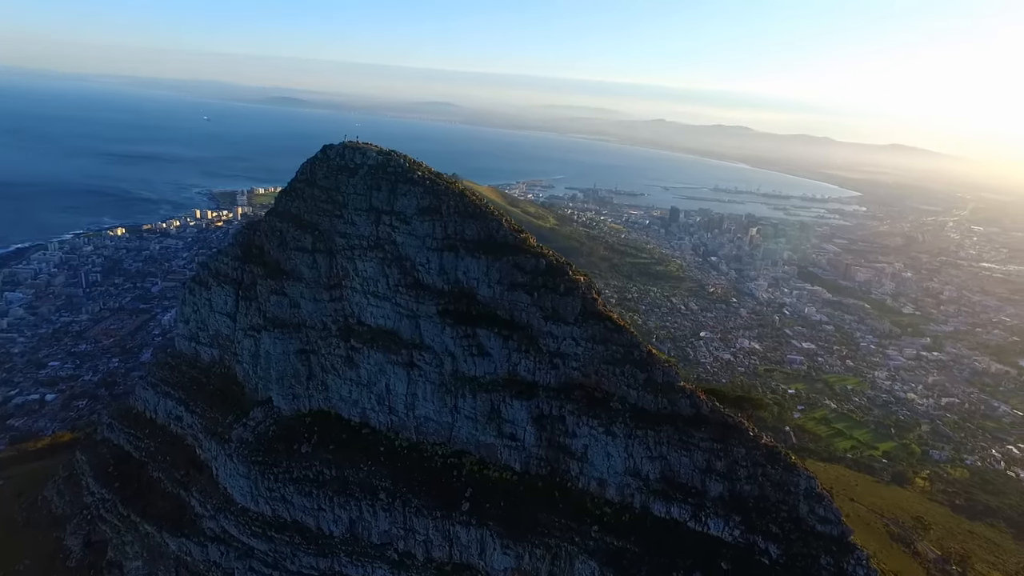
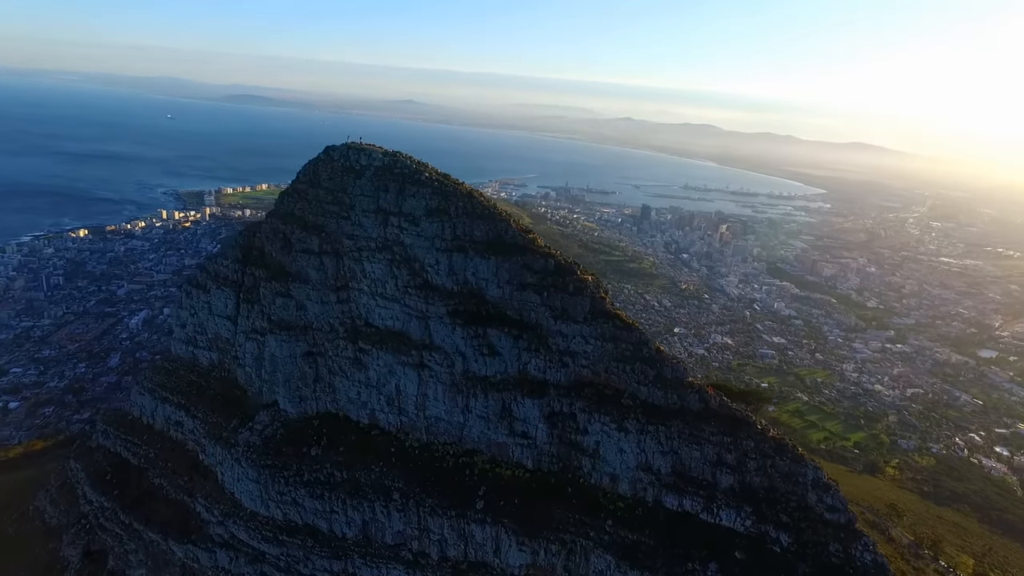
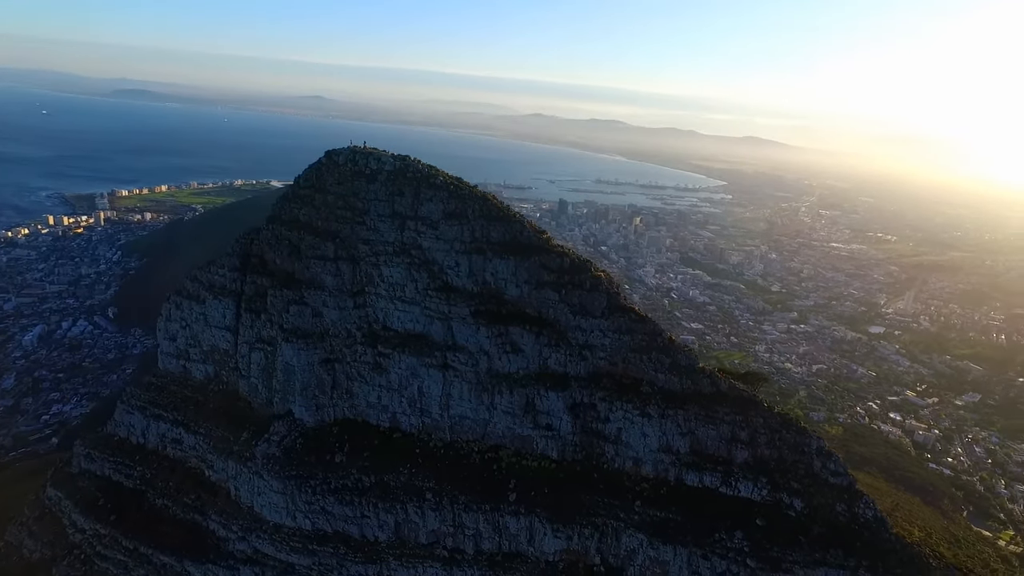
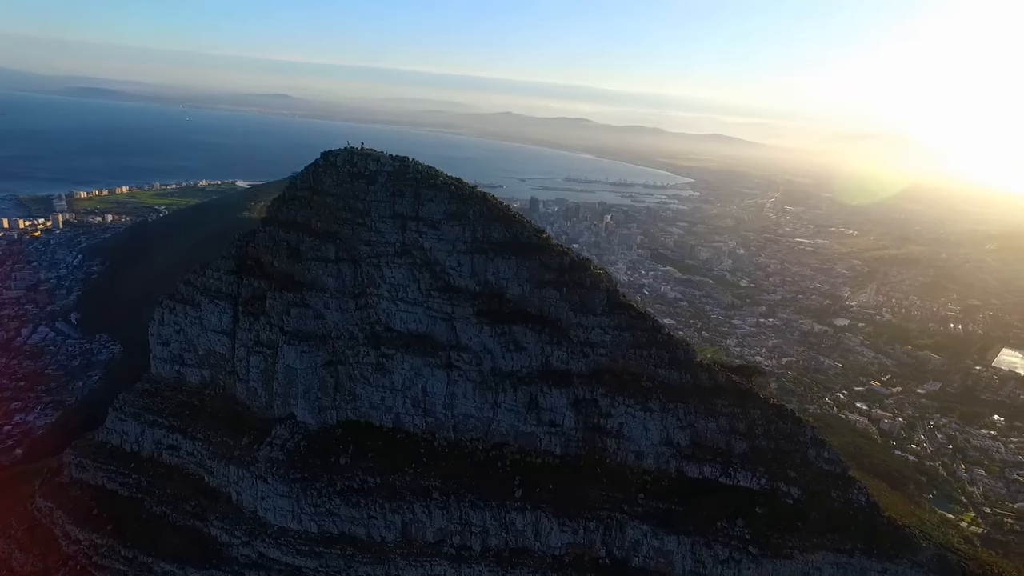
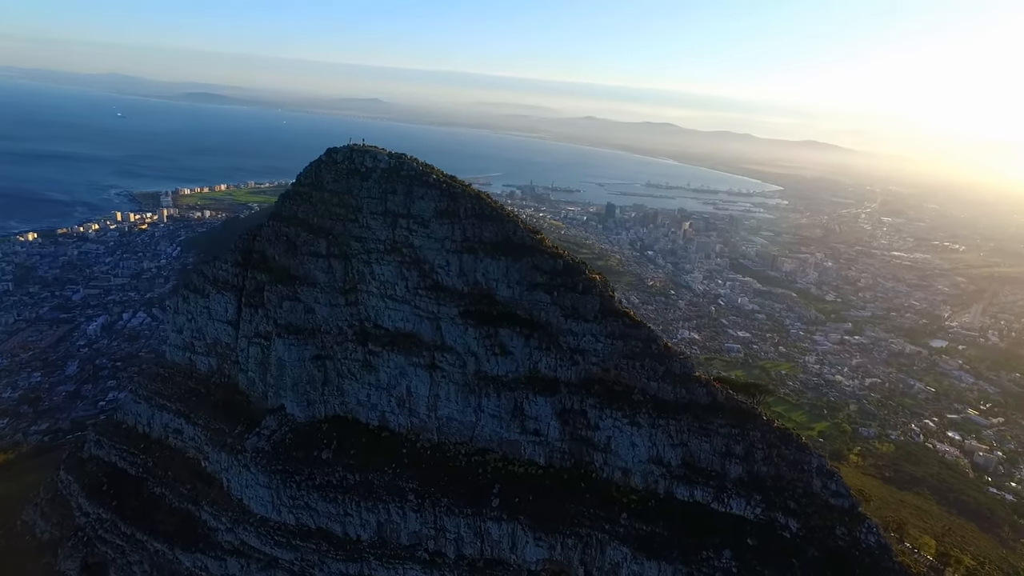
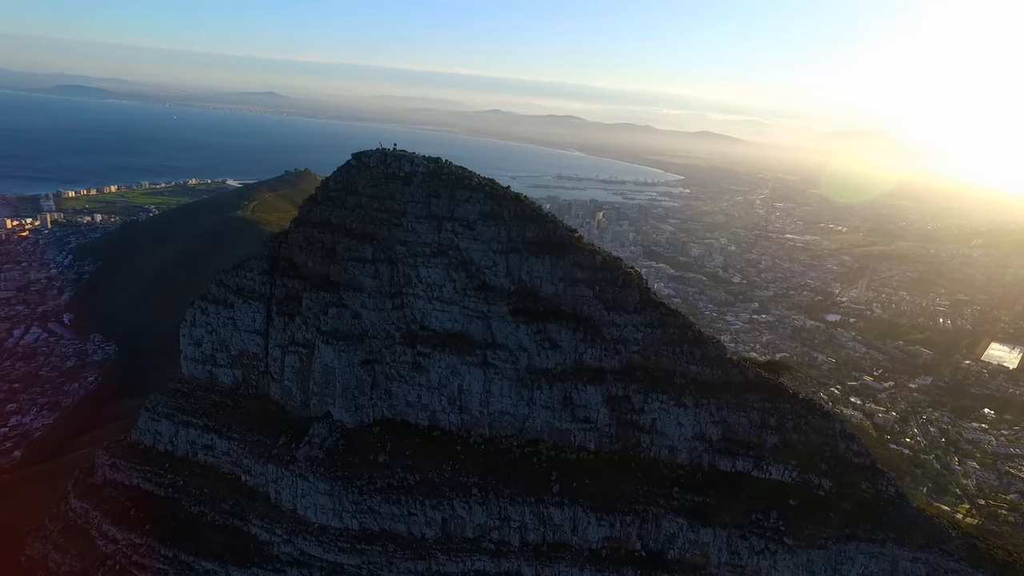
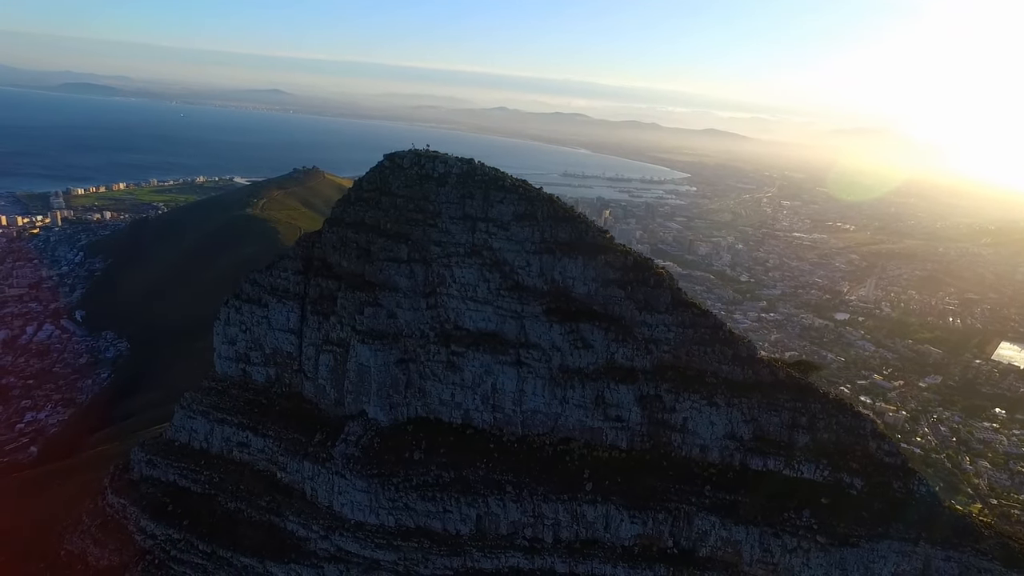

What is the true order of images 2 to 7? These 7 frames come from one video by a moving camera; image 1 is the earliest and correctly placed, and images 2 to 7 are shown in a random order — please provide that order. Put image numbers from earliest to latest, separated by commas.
2, 5, 3, 4, 6, 7
